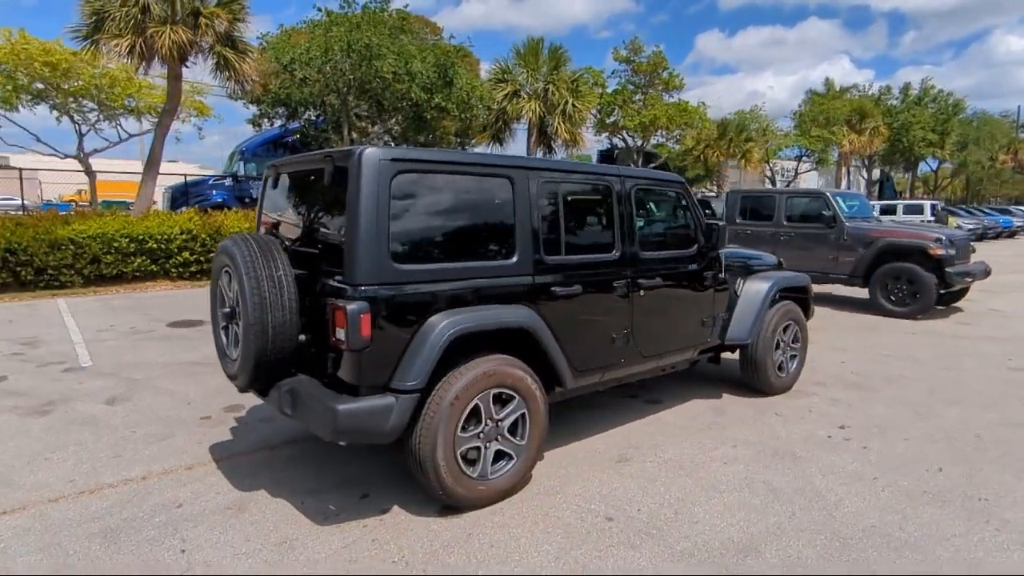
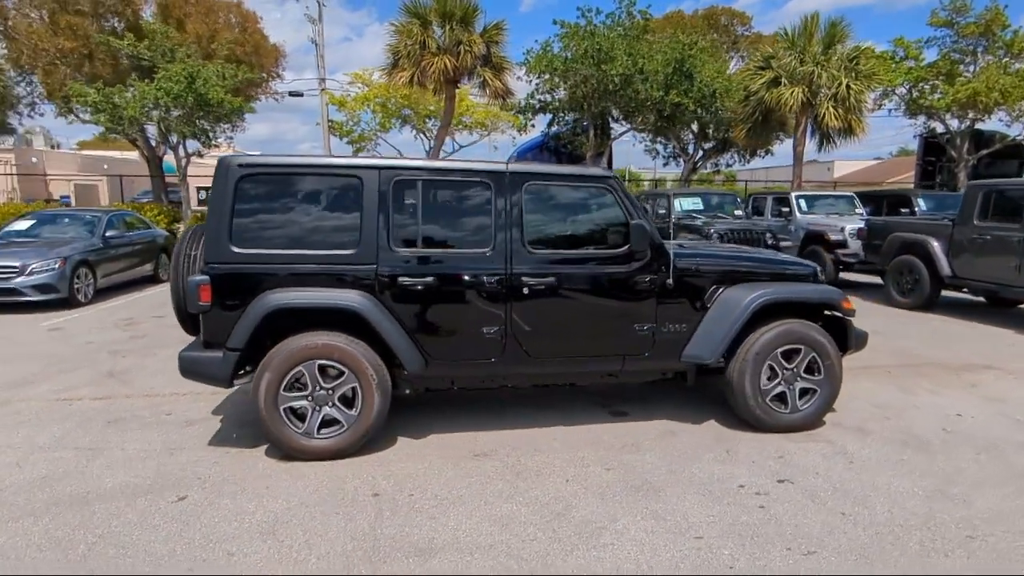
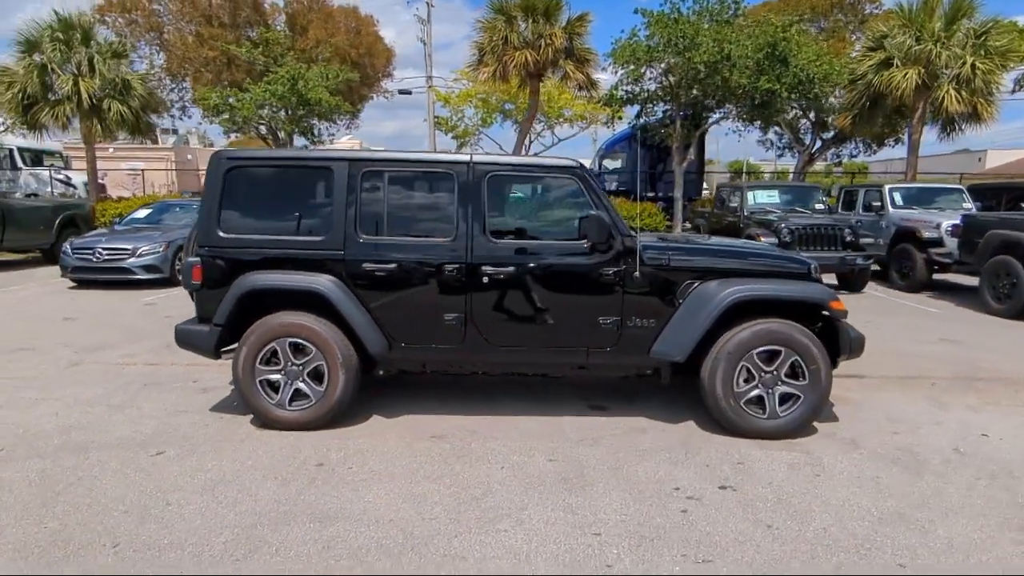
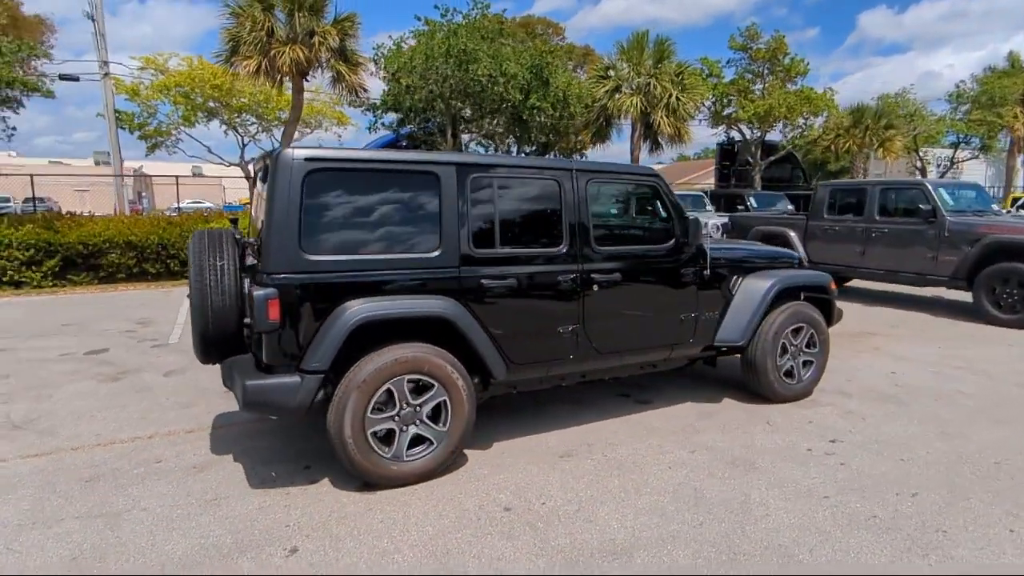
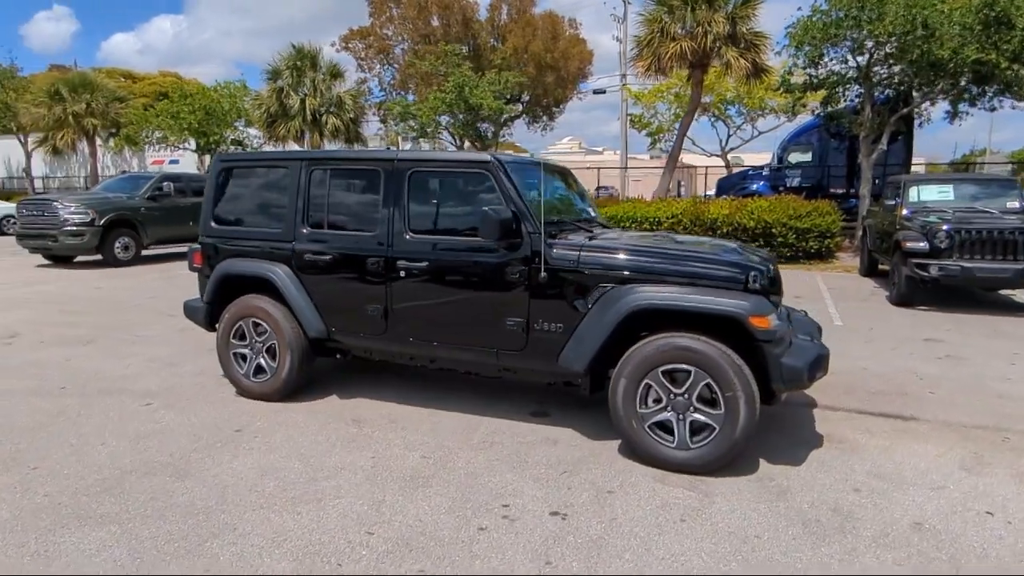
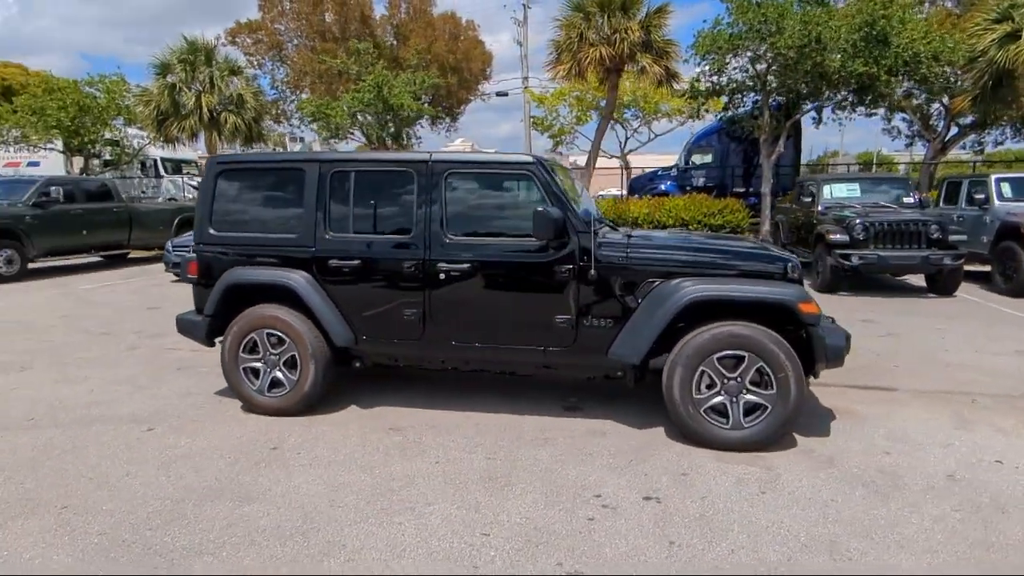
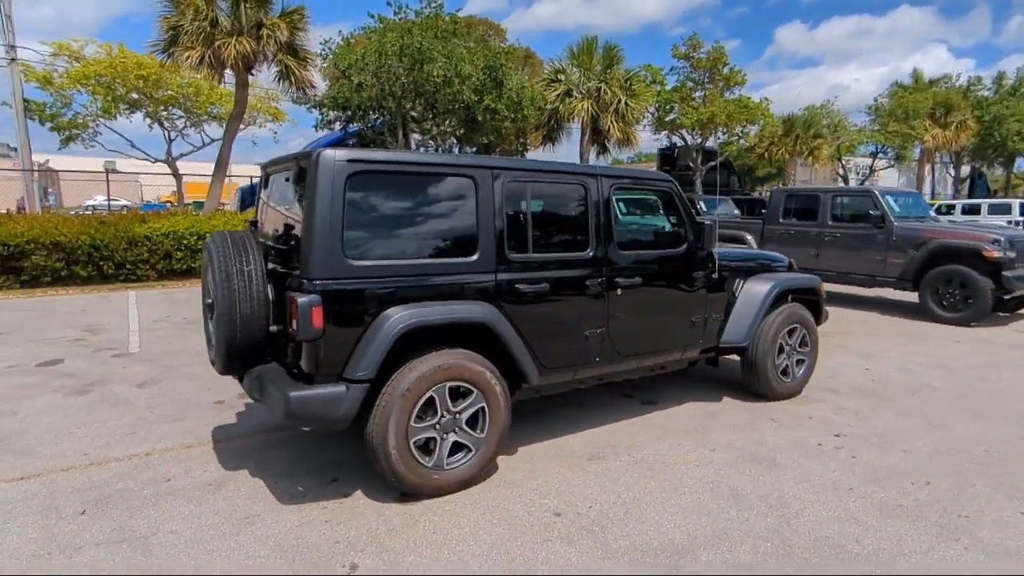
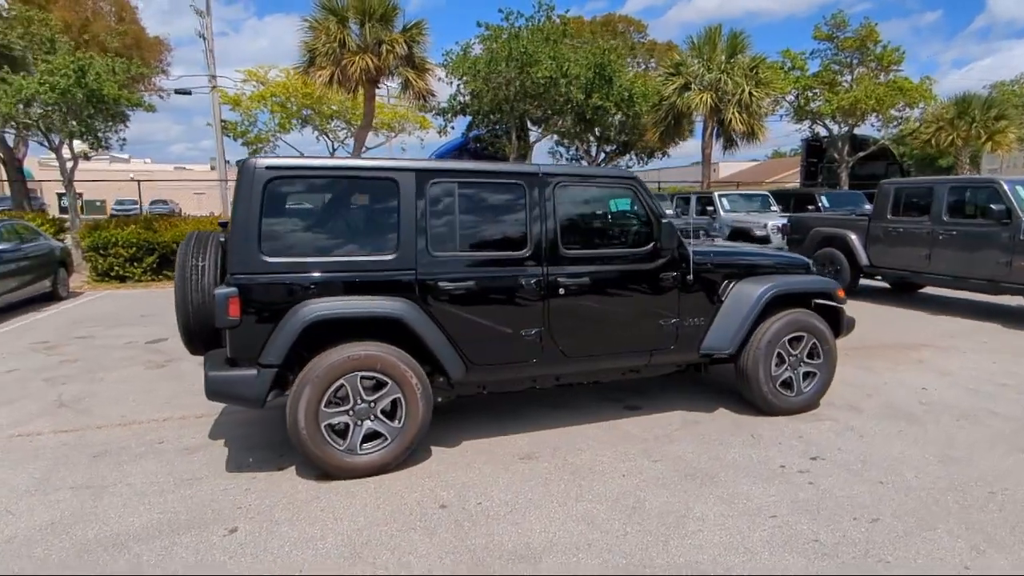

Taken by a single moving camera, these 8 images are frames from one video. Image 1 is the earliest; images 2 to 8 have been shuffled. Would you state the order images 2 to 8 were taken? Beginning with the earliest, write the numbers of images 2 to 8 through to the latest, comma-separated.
7, 4, 8, 2, 3, 6, 5
